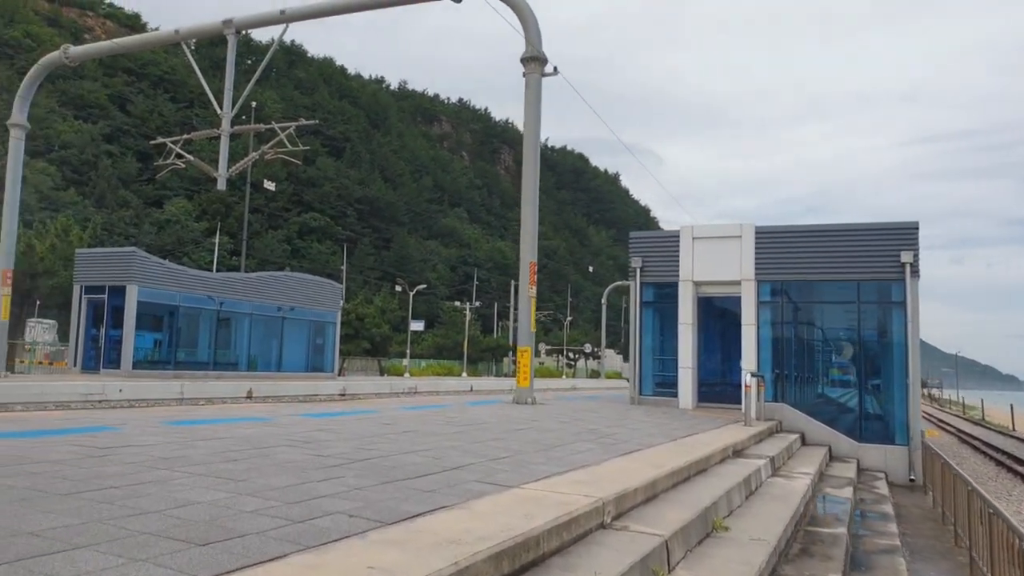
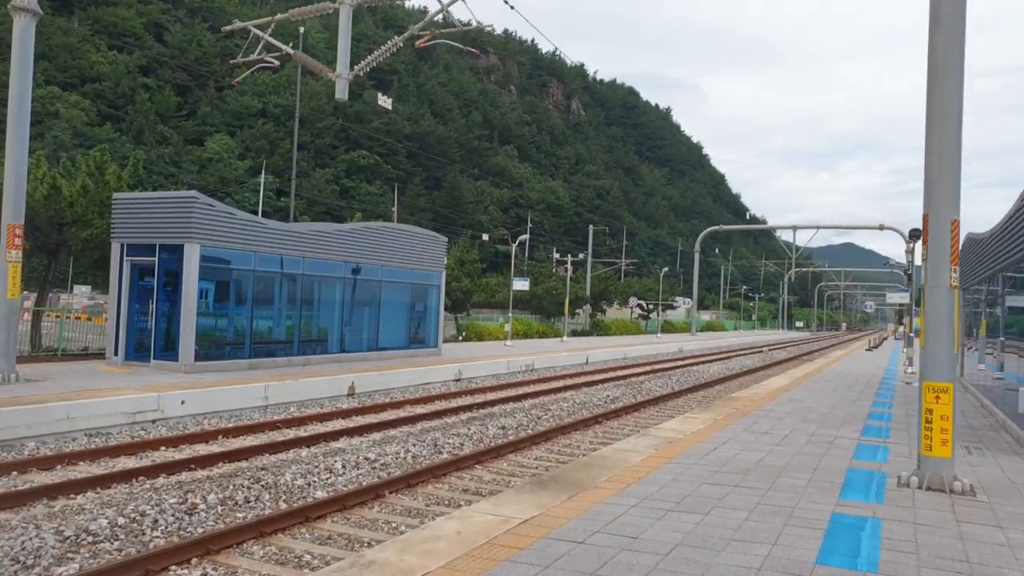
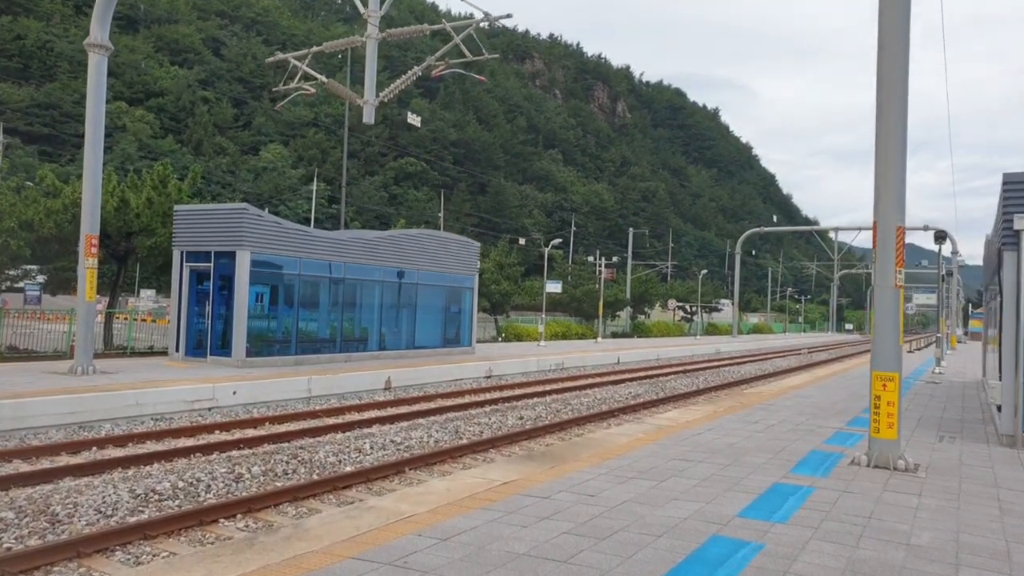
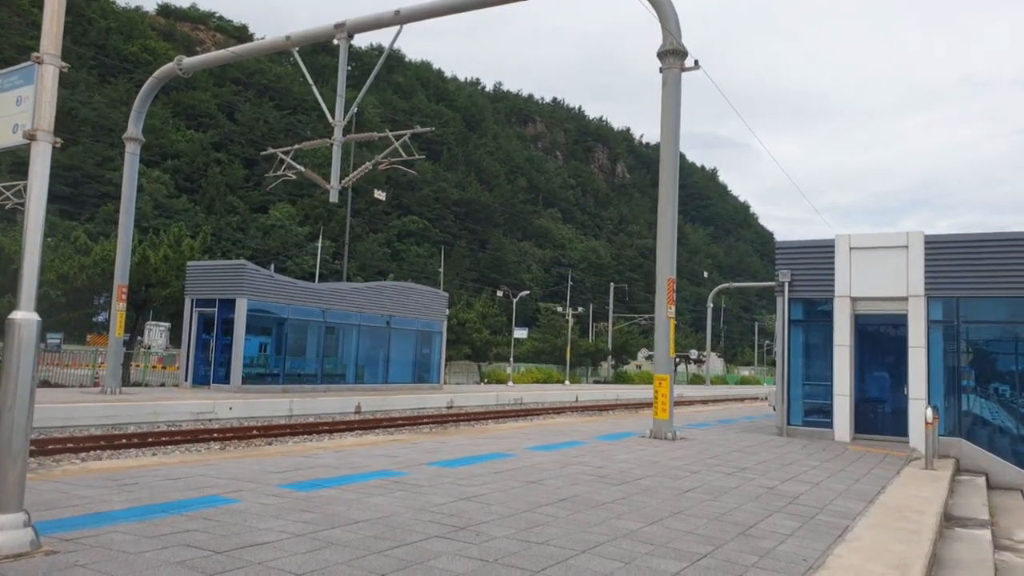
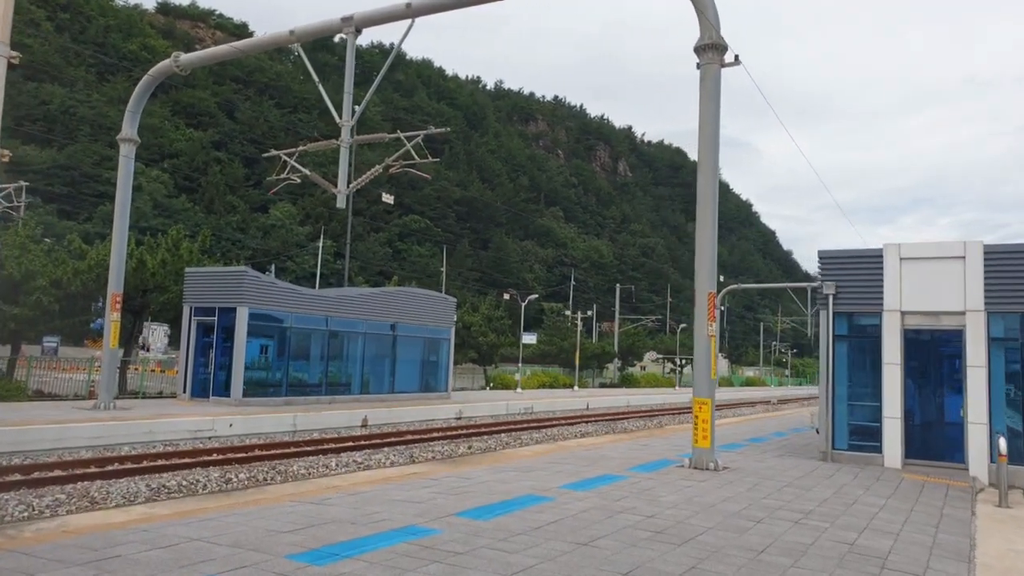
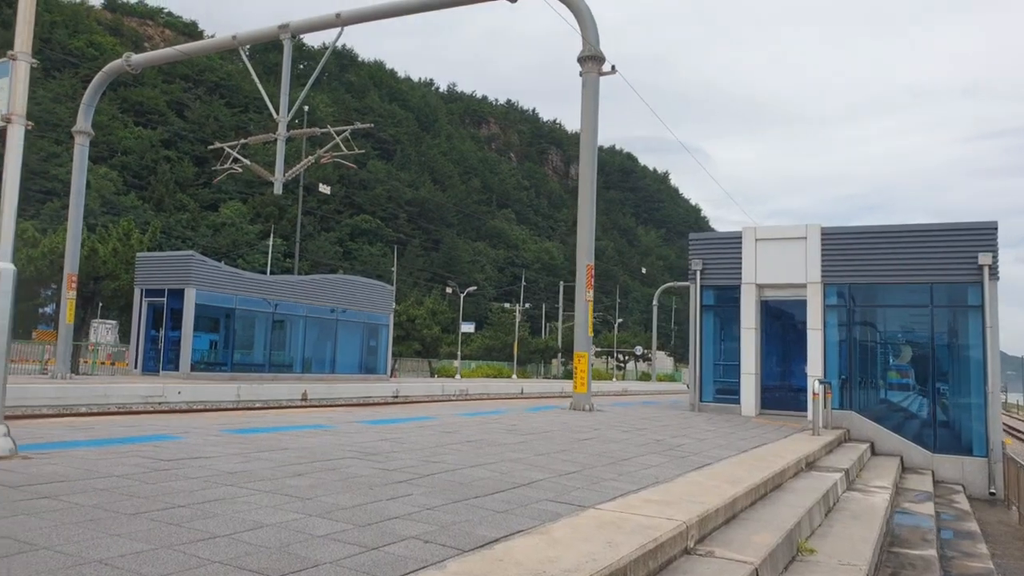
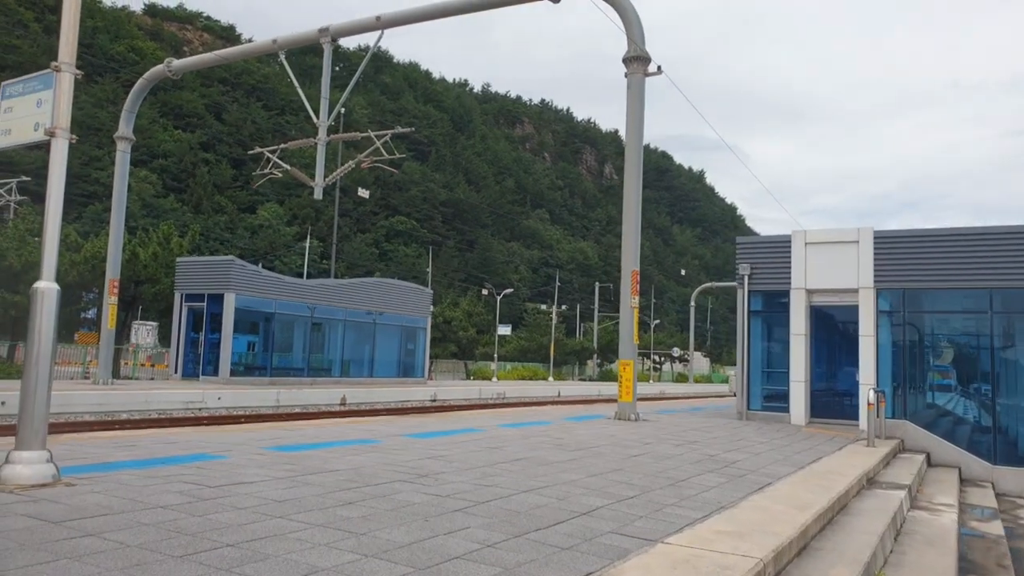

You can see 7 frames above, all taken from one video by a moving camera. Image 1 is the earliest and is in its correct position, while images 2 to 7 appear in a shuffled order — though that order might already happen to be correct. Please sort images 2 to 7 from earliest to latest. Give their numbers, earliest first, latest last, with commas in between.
6, 7, 4, 5, 3, 2
